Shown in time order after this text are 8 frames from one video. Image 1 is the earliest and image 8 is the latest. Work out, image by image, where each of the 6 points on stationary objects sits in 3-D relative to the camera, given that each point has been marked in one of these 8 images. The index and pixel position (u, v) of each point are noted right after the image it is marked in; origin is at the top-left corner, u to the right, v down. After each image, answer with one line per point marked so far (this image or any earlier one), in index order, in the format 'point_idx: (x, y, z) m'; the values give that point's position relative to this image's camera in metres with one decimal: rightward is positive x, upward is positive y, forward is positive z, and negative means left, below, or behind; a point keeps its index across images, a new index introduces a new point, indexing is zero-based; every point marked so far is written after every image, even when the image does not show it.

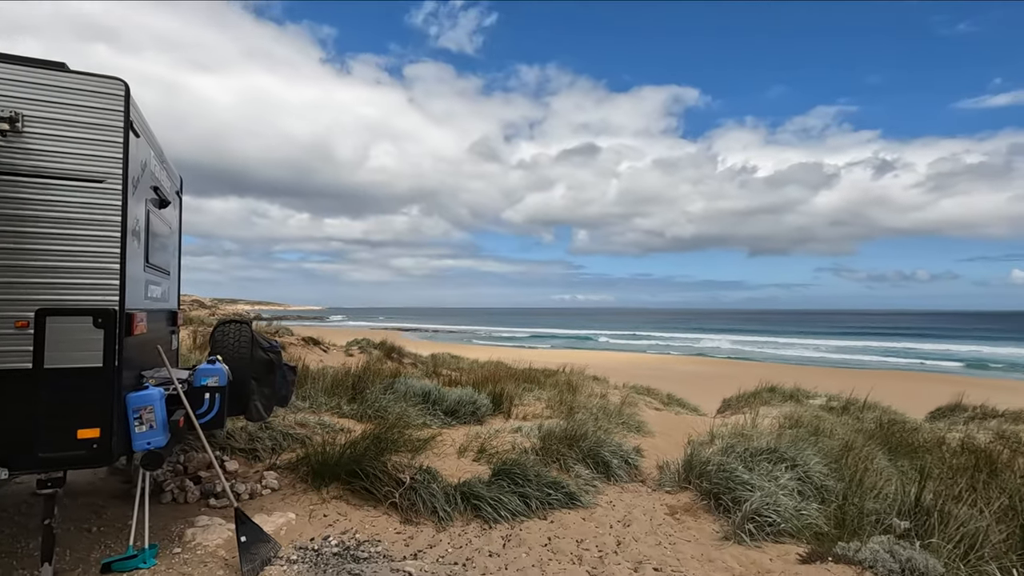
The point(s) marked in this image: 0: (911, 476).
0: (+4.4, -2.1, +6.0) m
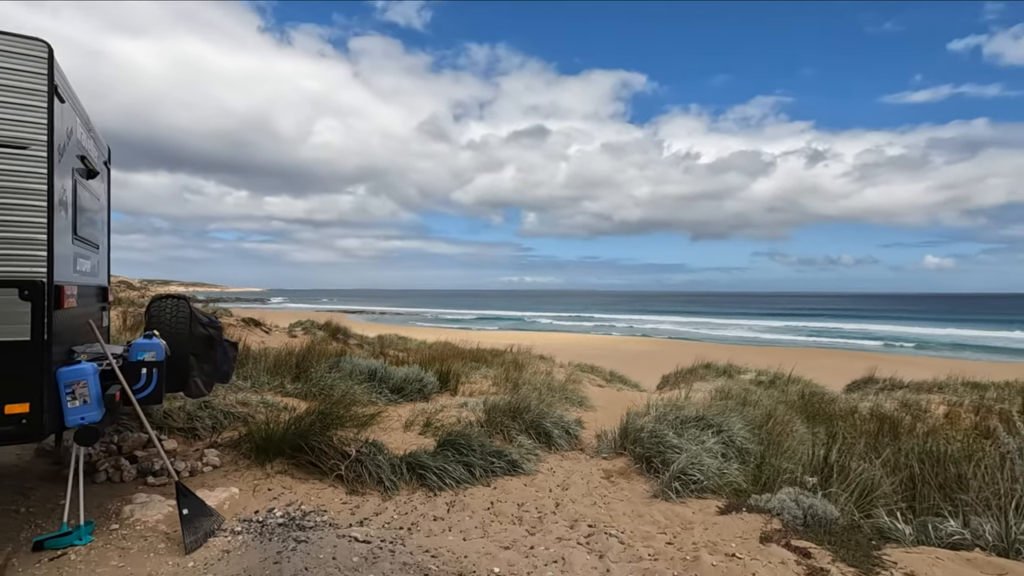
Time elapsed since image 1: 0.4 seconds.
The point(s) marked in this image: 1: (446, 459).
0: (+3.8, -1.8, +6.5) m
1: (-0.5, -1.4, +4.4) m
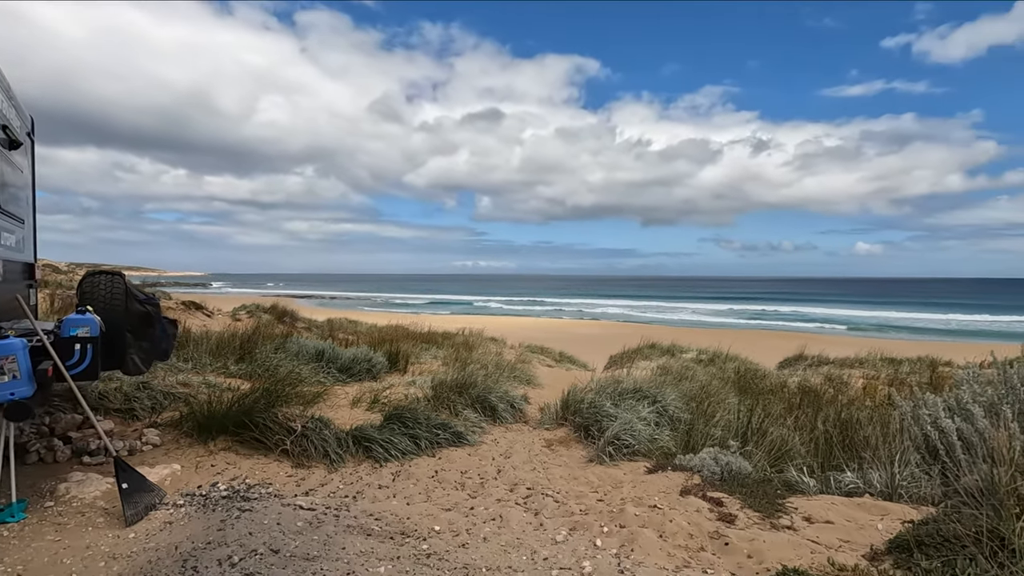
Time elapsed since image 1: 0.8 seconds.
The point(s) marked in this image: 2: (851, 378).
0: (+3.1, -1.6, +7.0) m
1: (-1.0, -1.2, +4.5) m
2: (+8.3, -2.2, +13.2) m
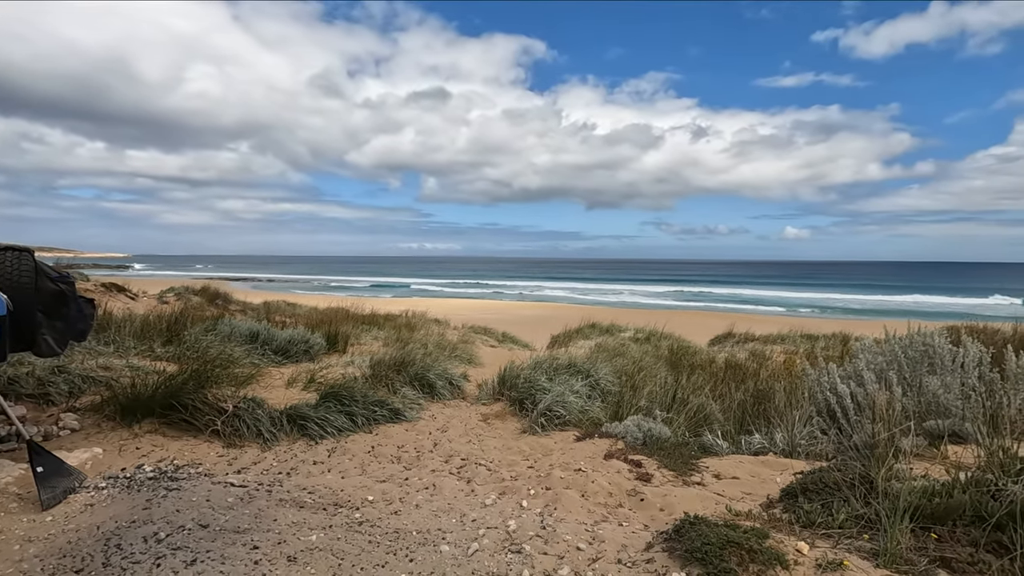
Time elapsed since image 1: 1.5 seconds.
0: (+2.3, -1.3, +7.5) m
1: (-1.6, -1.0, +4.5) m
2: (+6.9, -1.7, +14.1) m
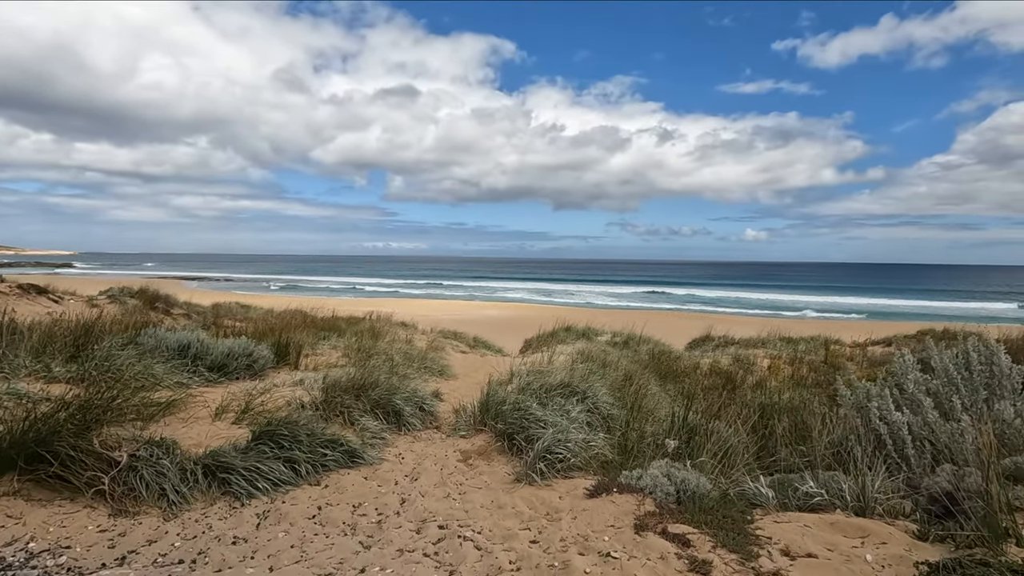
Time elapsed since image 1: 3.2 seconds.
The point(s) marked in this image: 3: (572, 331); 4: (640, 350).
0: (+2.0, -1.4, +6.6) m
1: (-1.6, -1.1, +3.4) m
2: (+6.2, -1.8, +13.6) m
3: (+1.9, -1.4, +17.3) m
4: (+3.3, -1.6, +13.8) m
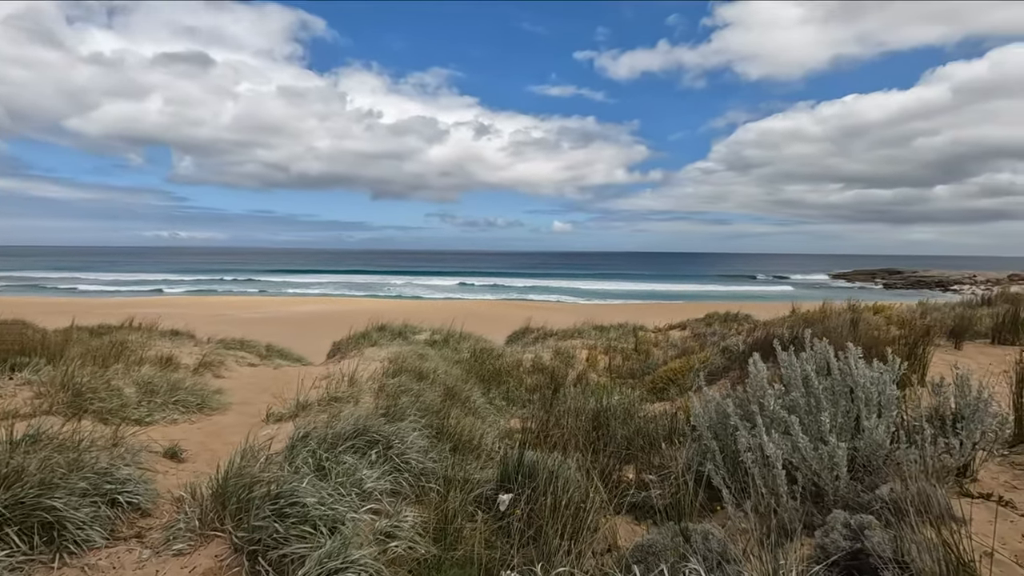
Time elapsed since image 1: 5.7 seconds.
0: (-0.1, -1.4, +5.6) m
1: (-2.5, -1.2, +1.4) m
2: (+1.6, -1.6, +13.5) m
3: (-3.6, -1.3, +15.6) m
4: (-1.2, -1.5, +12.8) m
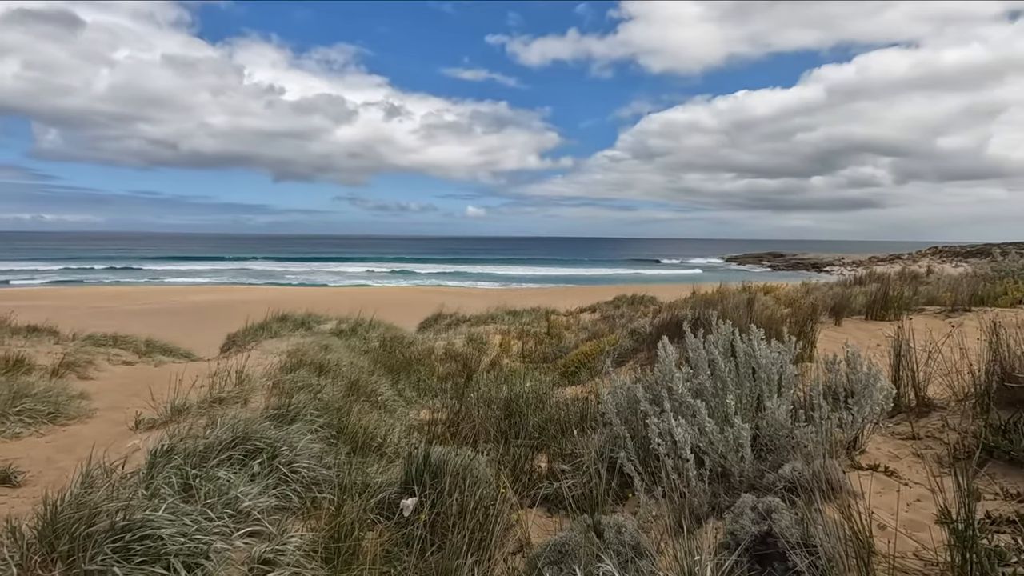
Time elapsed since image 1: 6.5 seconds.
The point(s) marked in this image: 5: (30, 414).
0: (-1.0, -1.2, +5.2) m
1: (-2.7, -1.2, +0.7) m
2: (-0.5, -1.2, +13.3) m
3: (-6.1, -0.9, +14.6) m
4: (-3.2, -1.2, +12.2) m
5: (-4.8, -1.2, +5.4) m
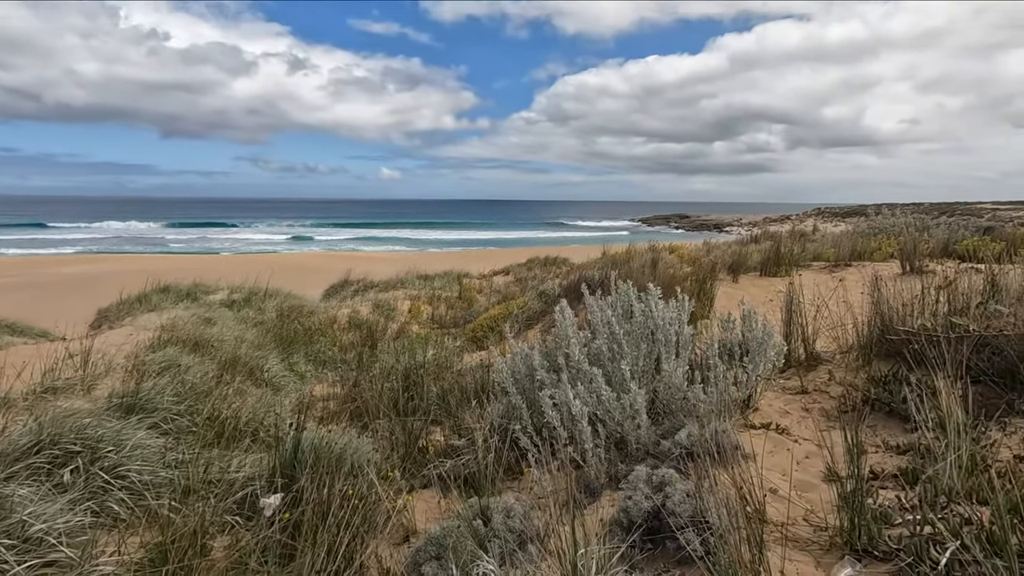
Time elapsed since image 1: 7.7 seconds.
0: (-1.9, -0.9, +4.7) m
1: (-2.9, -1.2, 0.0) m
2: (-2.7, -0.3, +12.8) m
3: (-8.3, -0.1, +13.1) m
4: (-5.2, -0.4, +11.2) m
5: (-5.7, -1.0, +4.3) m
